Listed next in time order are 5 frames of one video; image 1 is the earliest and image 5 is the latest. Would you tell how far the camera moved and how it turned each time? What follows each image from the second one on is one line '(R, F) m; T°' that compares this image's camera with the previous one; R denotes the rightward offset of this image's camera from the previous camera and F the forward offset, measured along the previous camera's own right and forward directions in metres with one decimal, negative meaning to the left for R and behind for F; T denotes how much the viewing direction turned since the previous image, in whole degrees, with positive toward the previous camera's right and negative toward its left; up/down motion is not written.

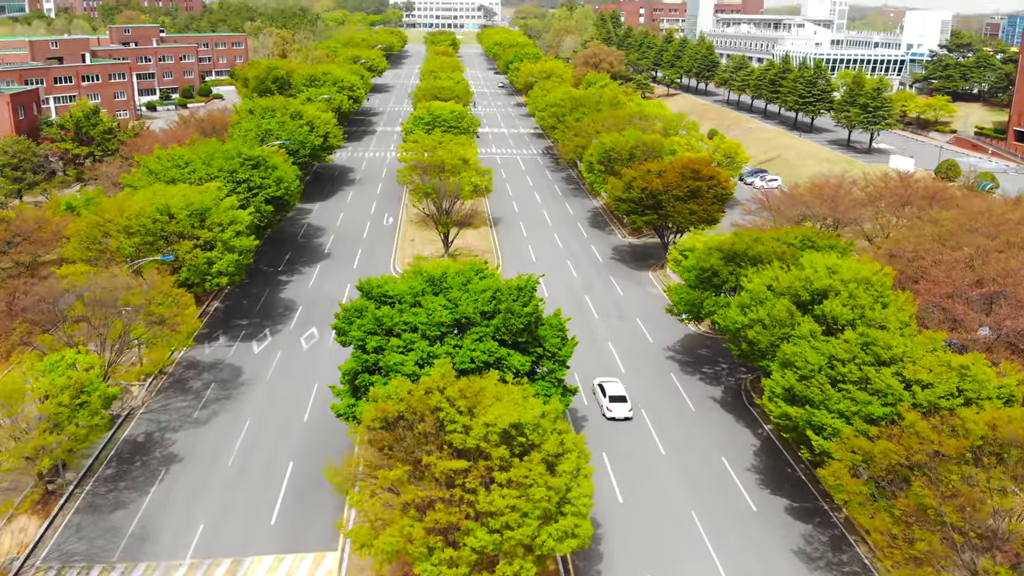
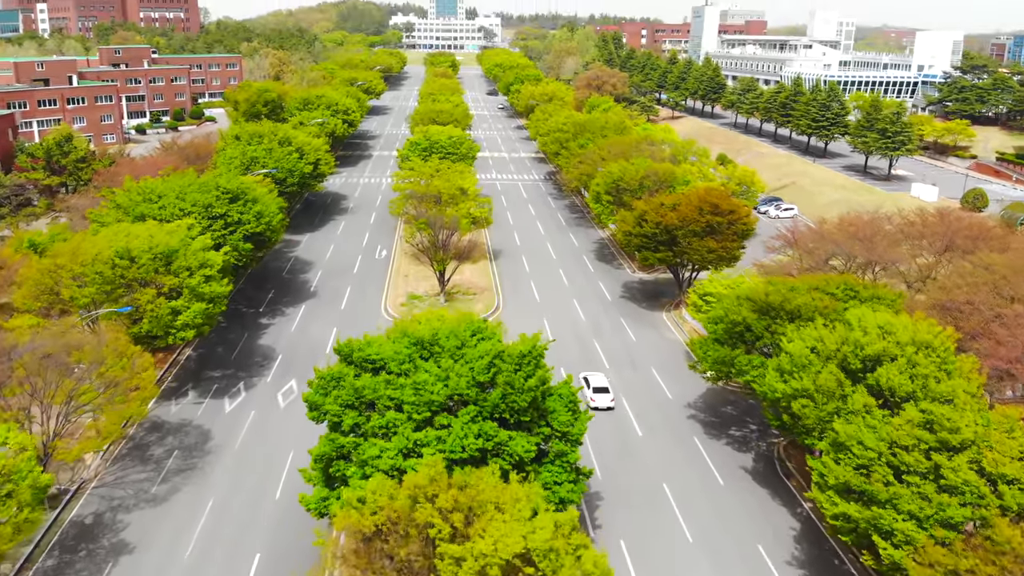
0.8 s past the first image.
(-0.1, +4.0) m; 0°
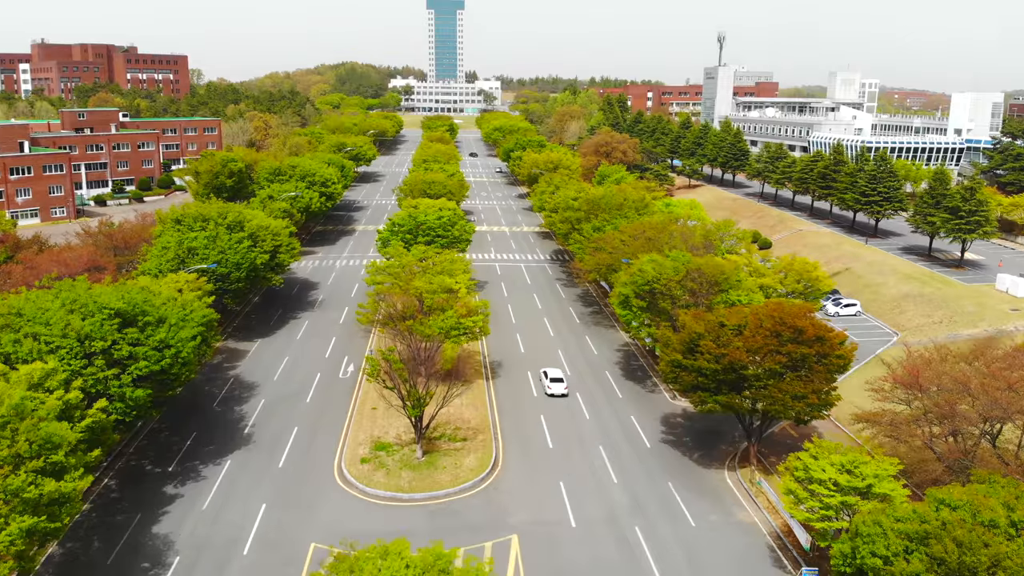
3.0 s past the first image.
(-0.2, +12.0) m; 0°
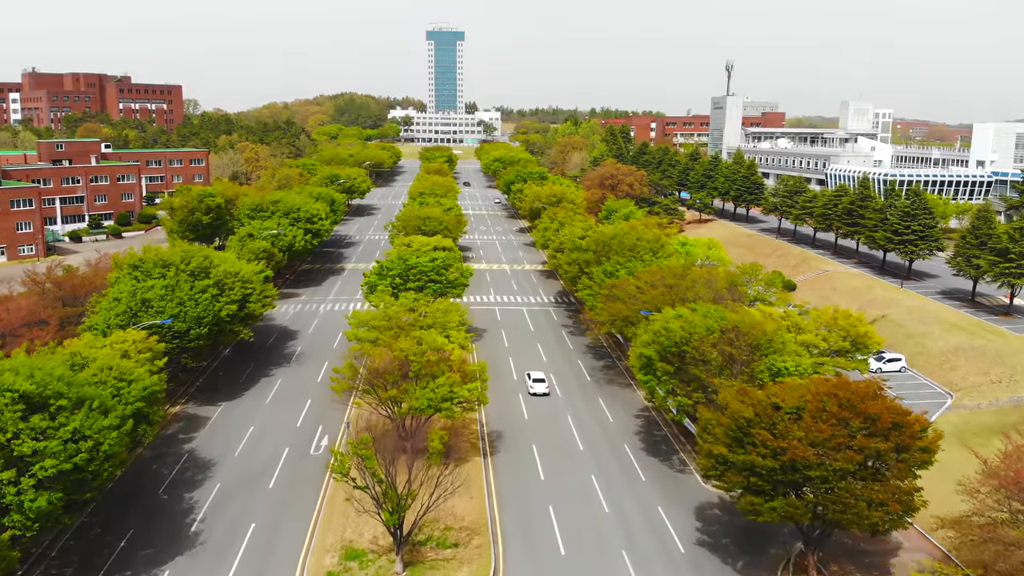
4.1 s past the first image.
(-0.1, +6.1) m; 0°
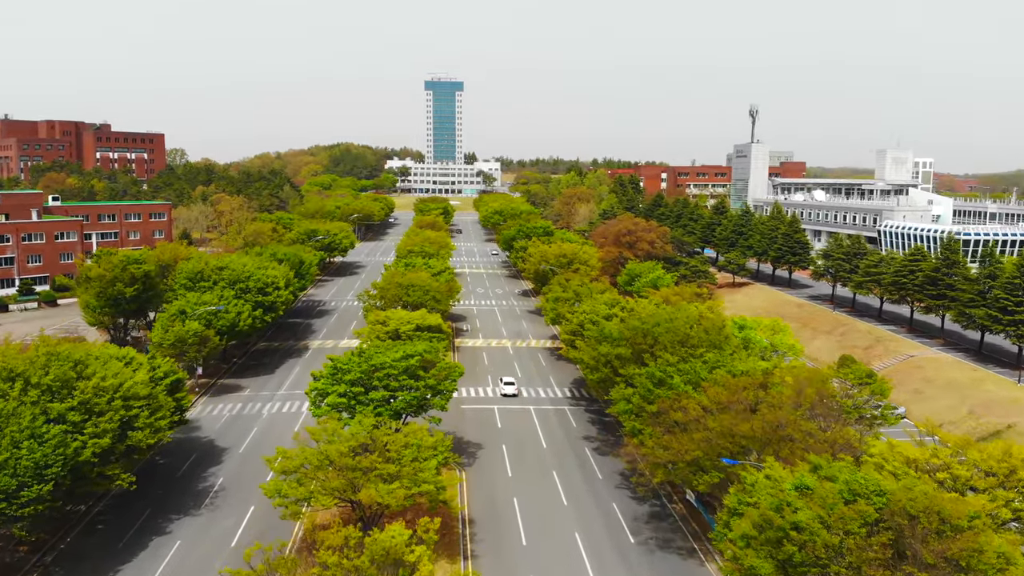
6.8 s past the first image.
(-0.3, +14.0) m; 0°
